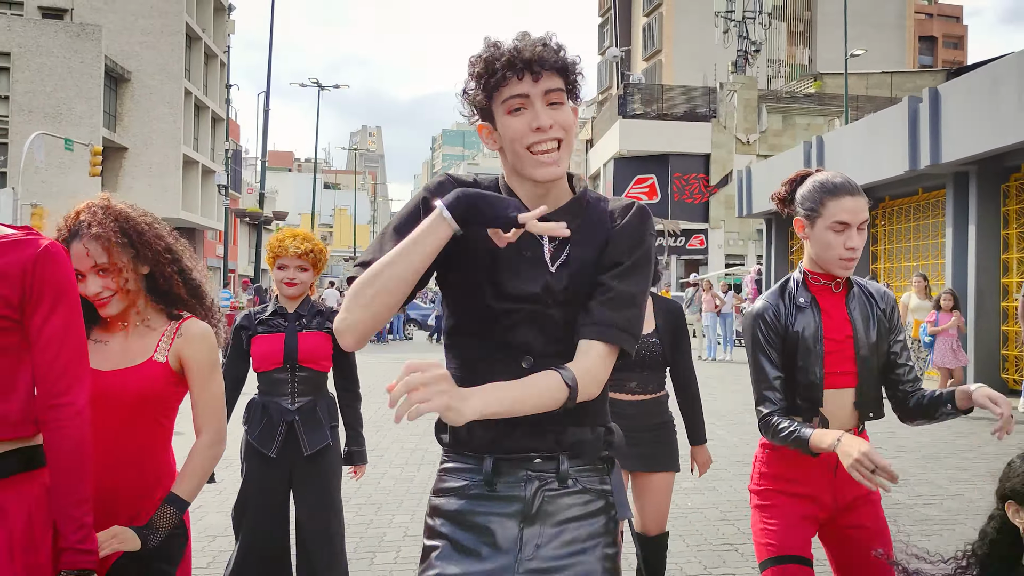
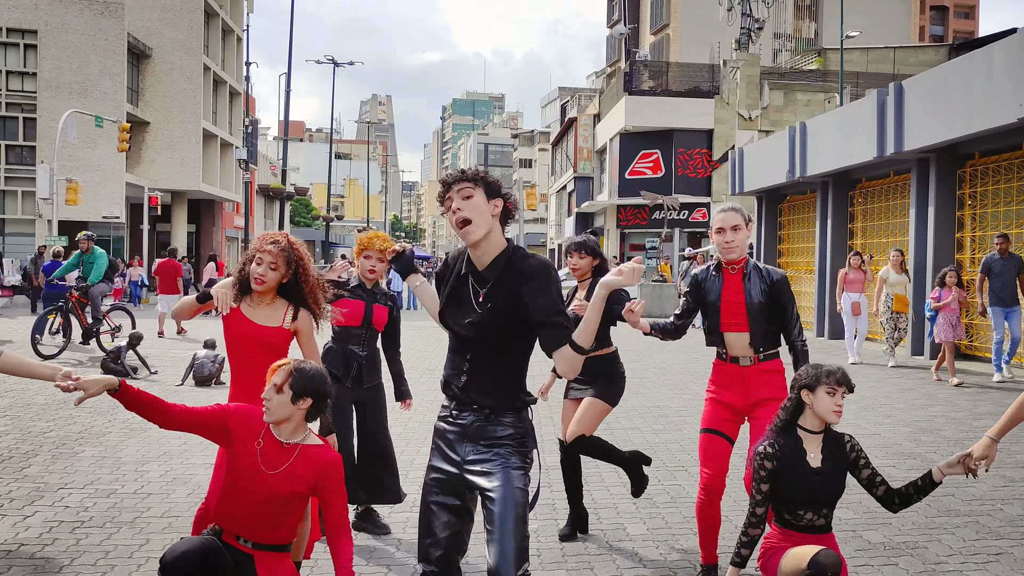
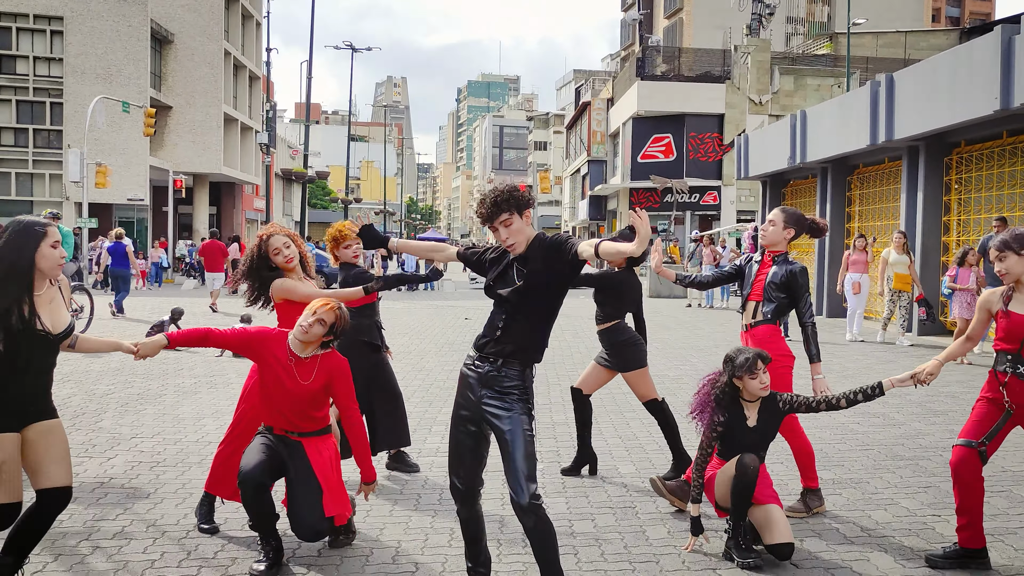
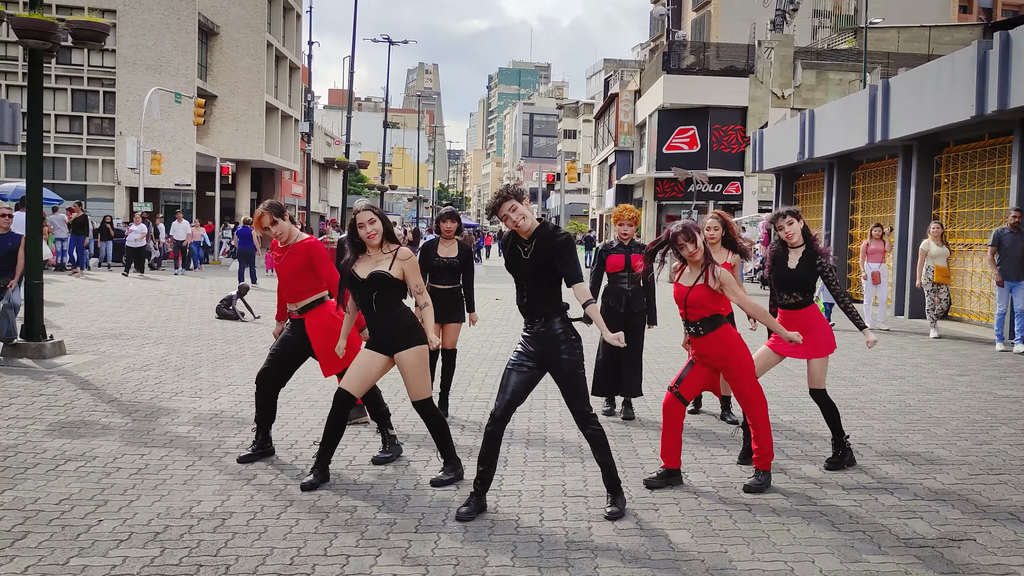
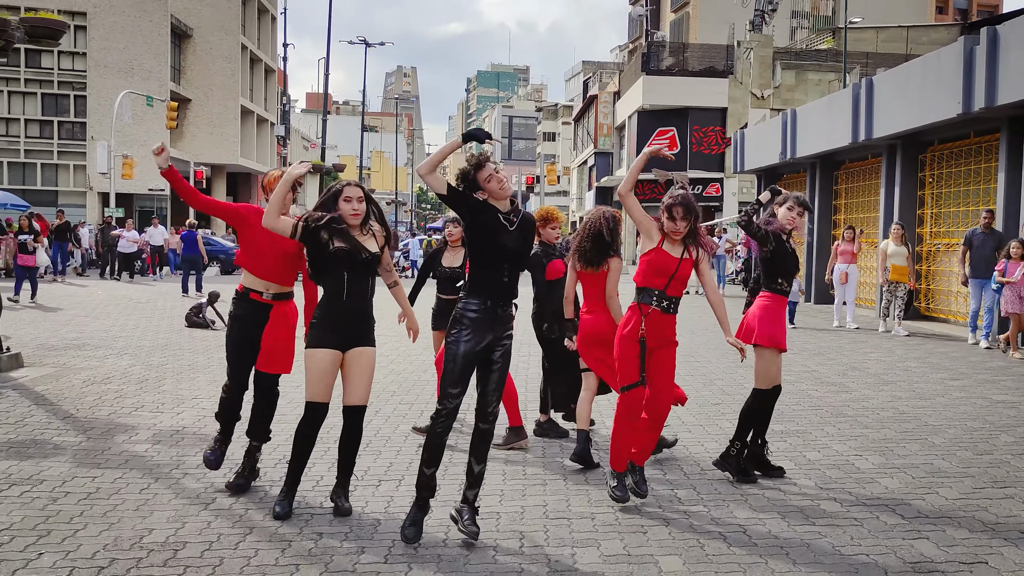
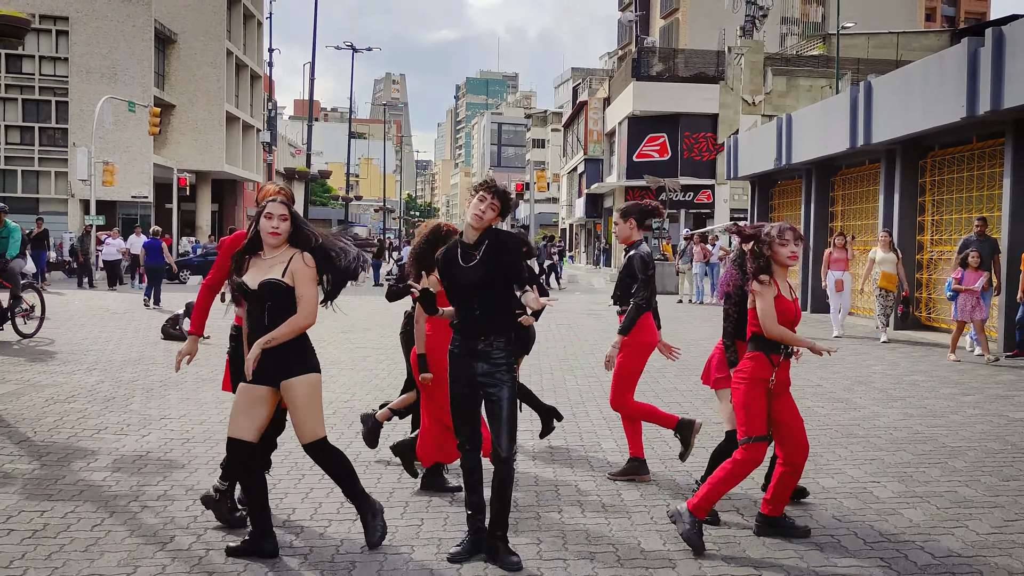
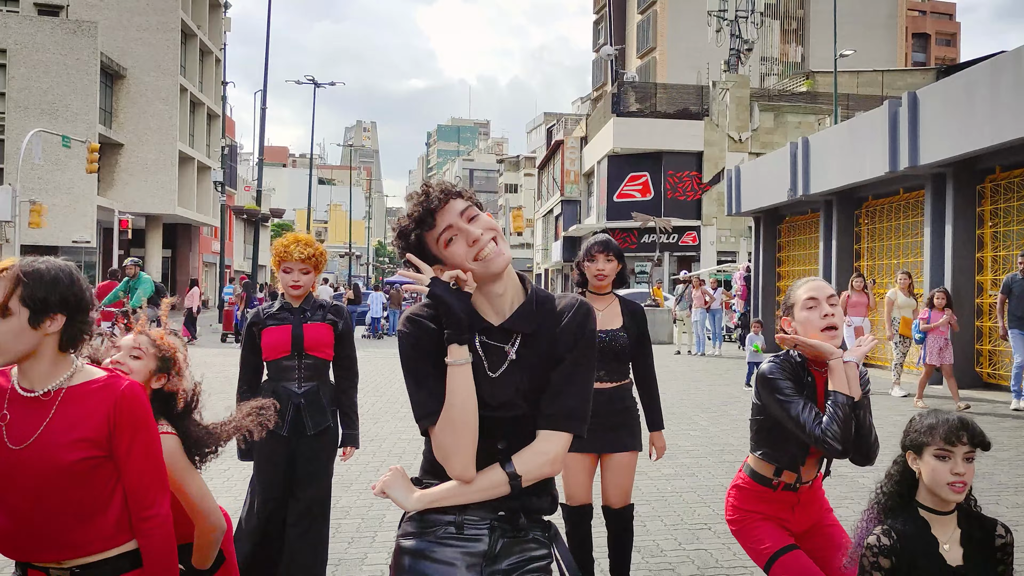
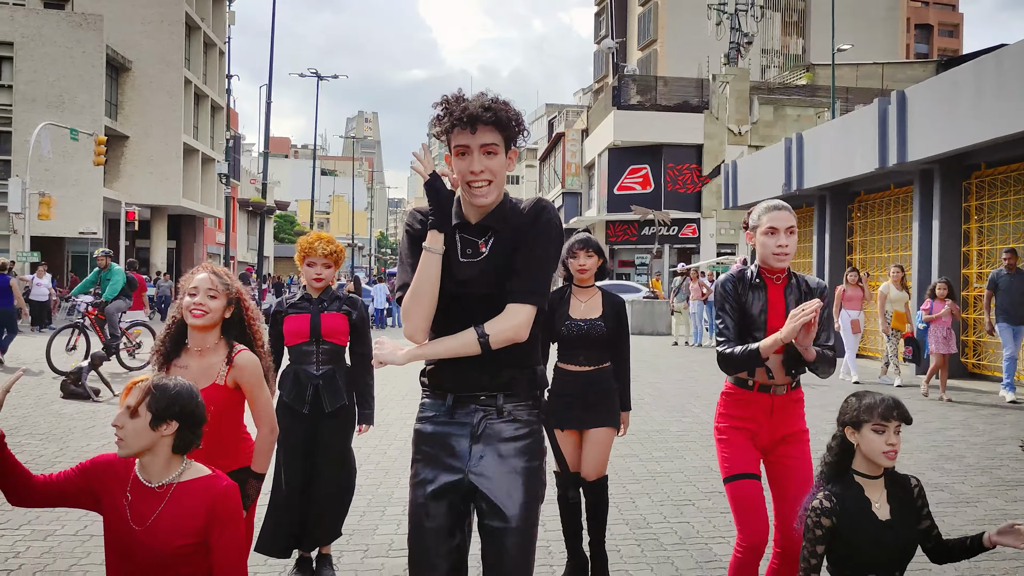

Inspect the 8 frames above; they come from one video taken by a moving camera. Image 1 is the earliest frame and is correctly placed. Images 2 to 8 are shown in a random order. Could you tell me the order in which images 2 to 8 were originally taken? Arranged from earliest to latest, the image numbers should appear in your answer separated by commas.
7, 8, 2, 3, 6, 5, 4
